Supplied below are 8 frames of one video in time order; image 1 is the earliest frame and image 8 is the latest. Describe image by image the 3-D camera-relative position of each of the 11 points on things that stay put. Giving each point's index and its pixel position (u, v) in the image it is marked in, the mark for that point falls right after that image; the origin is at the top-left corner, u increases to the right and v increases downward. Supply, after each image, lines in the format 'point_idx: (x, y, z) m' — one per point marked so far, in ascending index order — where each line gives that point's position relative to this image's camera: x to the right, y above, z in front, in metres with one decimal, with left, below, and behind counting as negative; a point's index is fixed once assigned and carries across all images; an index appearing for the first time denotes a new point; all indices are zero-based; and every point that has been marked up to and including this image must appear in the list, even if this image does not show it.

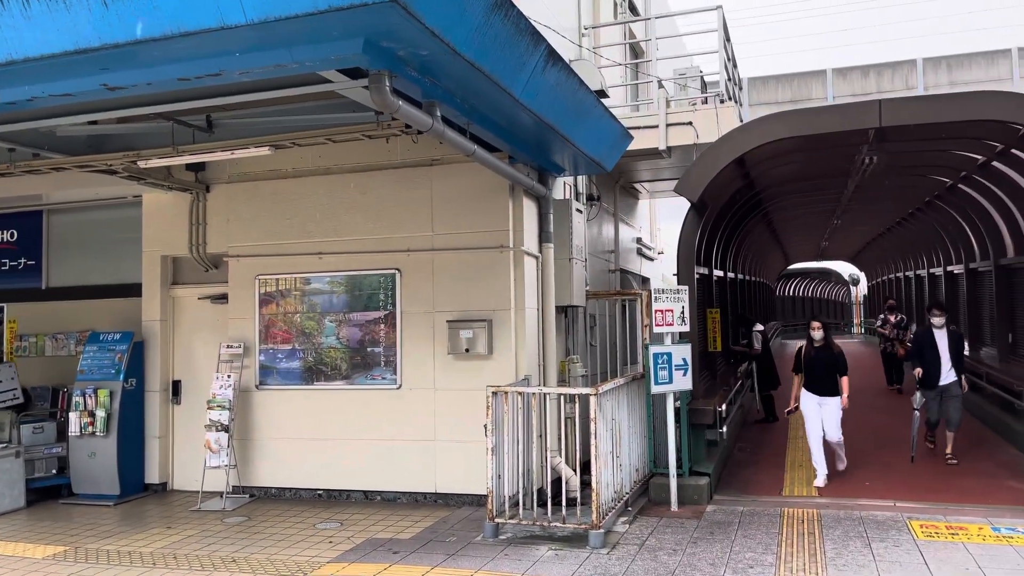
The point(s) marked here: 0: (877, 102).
0: (+3.0, +1.6, +6.7) m
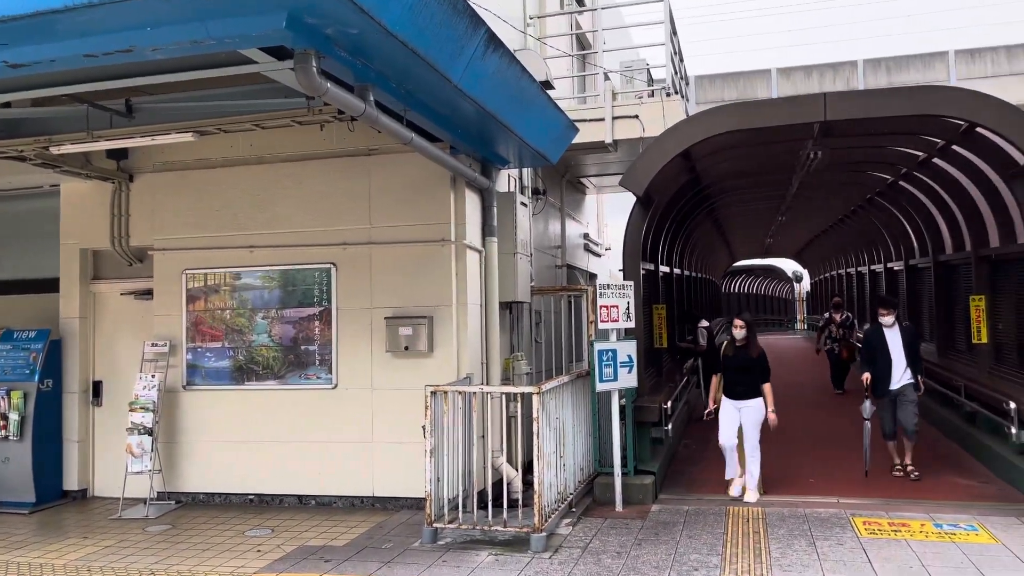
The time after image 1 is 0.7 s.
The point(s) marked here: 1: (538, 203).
0: (+2.6, +1.6, +6.6) m
1: (+0.3, +1.0, +9.0) m
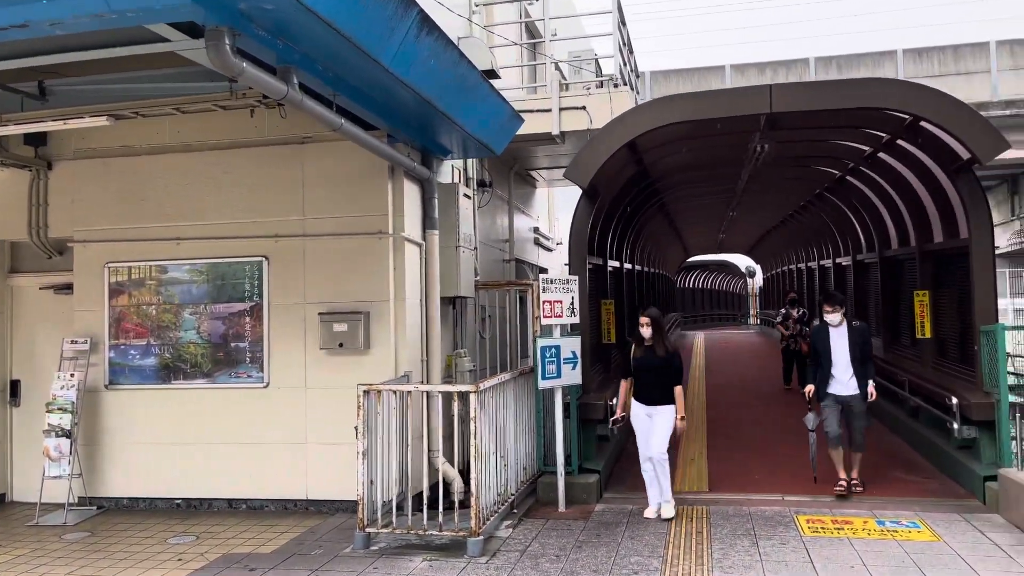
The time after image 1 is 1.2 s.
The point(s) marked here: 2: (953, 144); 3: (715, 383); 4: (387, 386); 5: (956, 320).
0: (+2.1, +1.6, +6.5) m
1: (-0.3, +1.0, +8.8) m
2: (+3.7, +1.2, +6.7) m
3: (+3.4, -1.6, +13.6) m
4: (-0.9, -0.7, +5.6) m
5: (+4.3, -0.3, +7.7) m
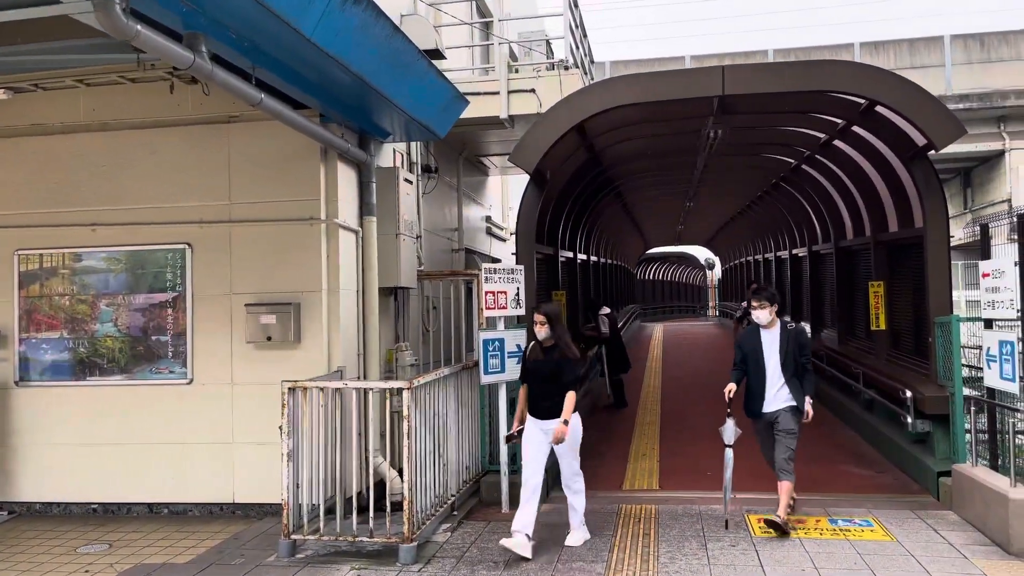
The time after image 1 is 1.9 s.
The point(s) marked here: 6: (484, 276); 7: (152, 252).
0: (+1.6, +1.7, +6.3) m
1: (-0.9, +1.1, +8.4) m
2: (+3.2, +1.3, +6.5) m
3: (+2.7, -1.5, +13.4) m
4: (-1.3, -0.6, +5.2) m
5: (+3.8, -0.2, +7.6) m
6: (-0.2, +0.1, +6.2) m
7: (-2.8, +0.3, +6.3) m
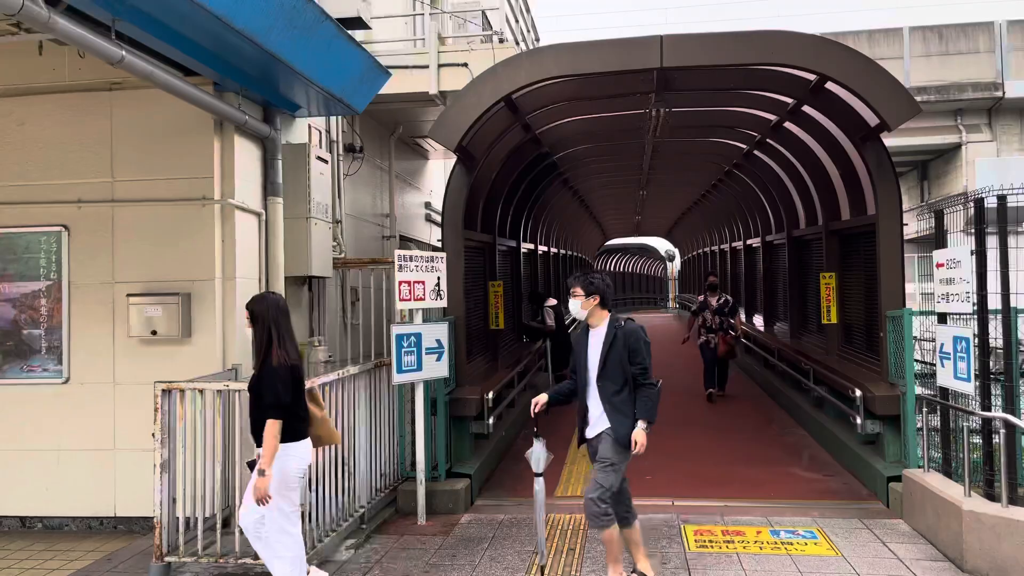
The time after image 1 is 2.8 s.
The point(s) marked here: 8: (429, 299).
0: (+1.0, +1.8, +5.7) m
1: (-1.5, +1.2, +7.8) m
2: (+2.7, +1.4, +6.1) m
3: (+1.8, -1.3, +12.9) m
4: (-1.8, -0.5, +4.6) m
5: (+3.1, -0.1, +7.1) m
6: (-0.8, +0.2, +5.6) m
7: (-3.4, +0.4, +5.6) m
8: (-0.6, -0.1, +5.8) m
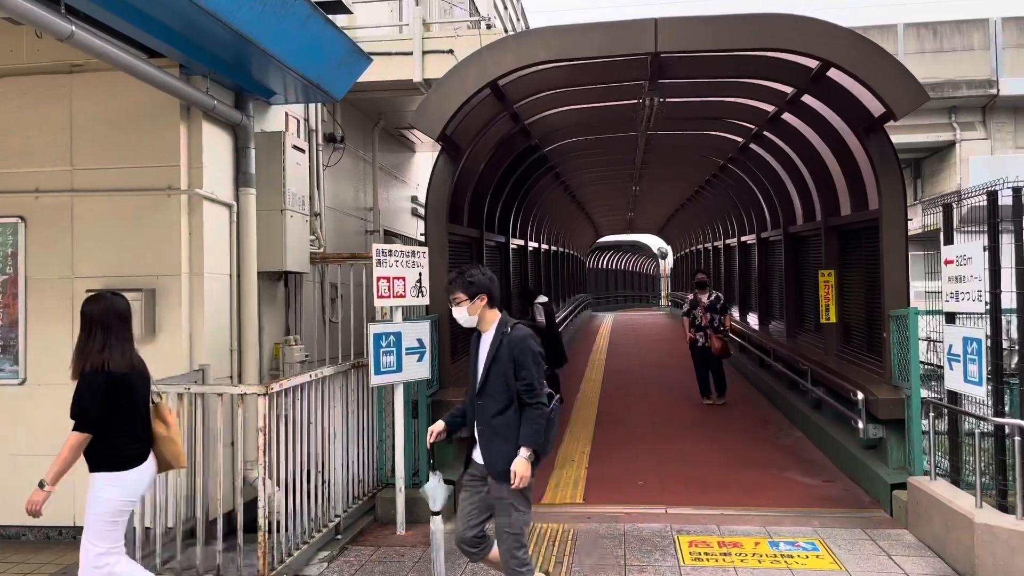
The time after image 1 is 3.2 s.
0: (+1.0, +1.8, +5.4) m
1: (-1.7, +1.3, +7.5) m
2: (+2.6, +1.4, +5.8) m
3: (+1.6, -1.3, +12.7) m
4: (-1.9, -0.5, +4.3) m
5: (+3.0, -0.1, +6.9) m
6: (-0.9, +0.2, +5.3) m
7: (-3.5, +0.4, +5.2) m
8: (-0.7, -0.1, +5.5) m
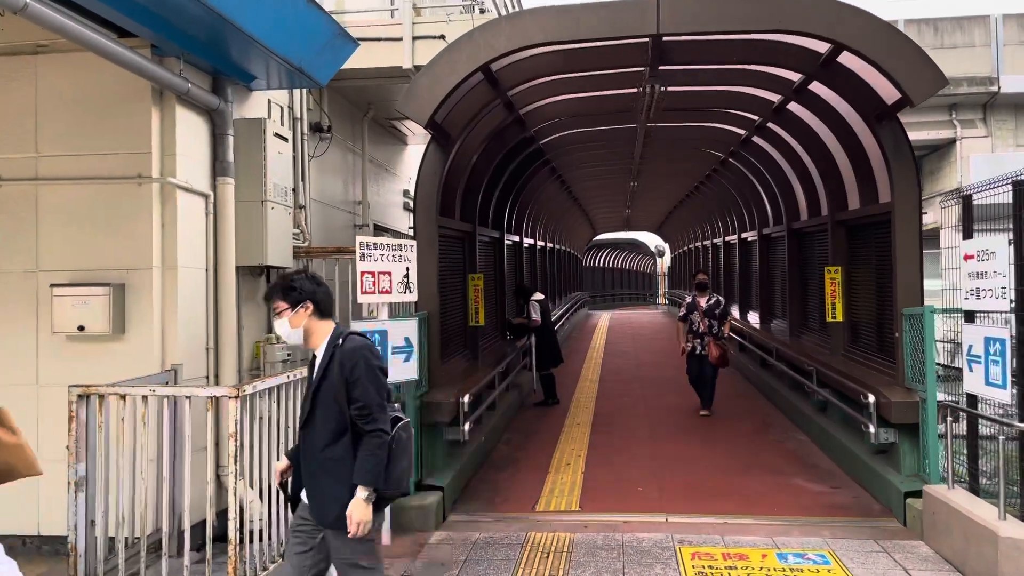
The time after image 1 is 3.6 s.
0: (+0.9, +1.8, +5.1) m
1: (-1.7, +1.3, +7.1) m
2: (+2.5, +1.4, +5.5) m
3: (+1.5, -1.2, +12.4) m
4: (-2.0, -0.5, +4.0) m
5: (+3.0, -0.1, +6.6) m
6: (-0.9, +0.2, +5.0) m
7: (-3.5, +0.4, +4.9) m
8: (-0.8, 0.0, +5.2) m
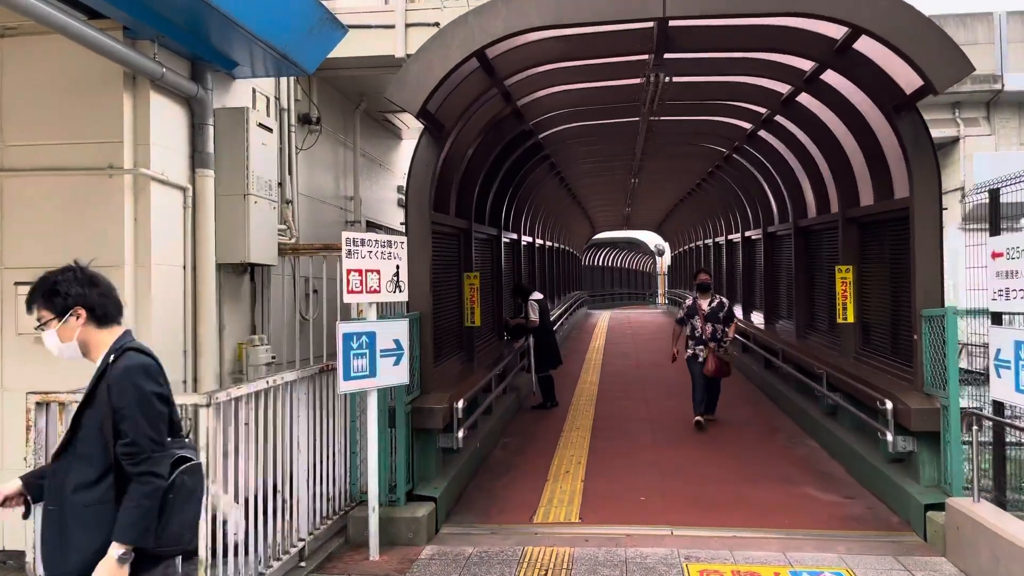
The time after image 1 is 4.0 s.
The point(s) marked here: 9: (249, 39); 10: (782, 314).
0: (+0.9, +1.8, +4.8) m
1: (-1.7, +1.3, +6.8) m
2: (+2.5, +1.4, +5.2) m
3: (+1.5, -1.2, +12.1) m
4: (-2.0, -0.5, +3.7) m
5: (+2.9, -0.1, +6.3) m
6: (-1.0, +0.2, +4.7) m
7: (-3.6, +0.4, +4.6) m
8: (-0.8, 0.0, +4.9) m
9: (-1.6, +1.5, +4.9) m
10: (+3.5, -0.3, +10.4) m
